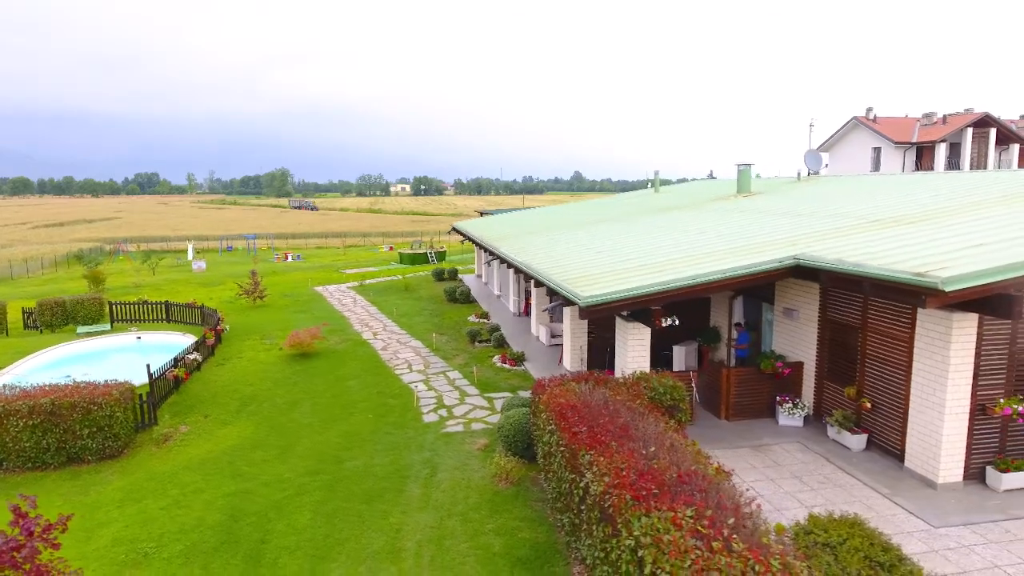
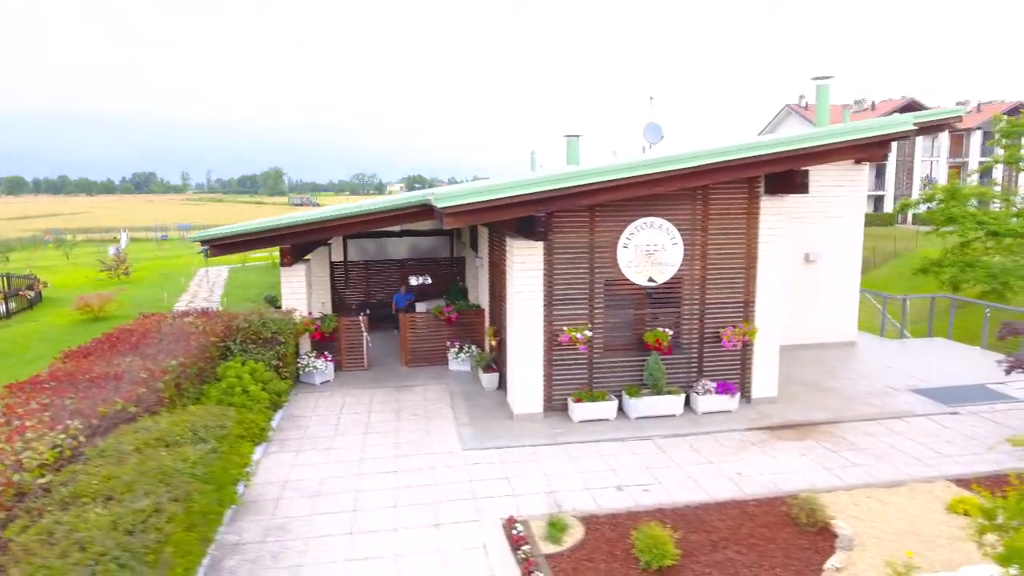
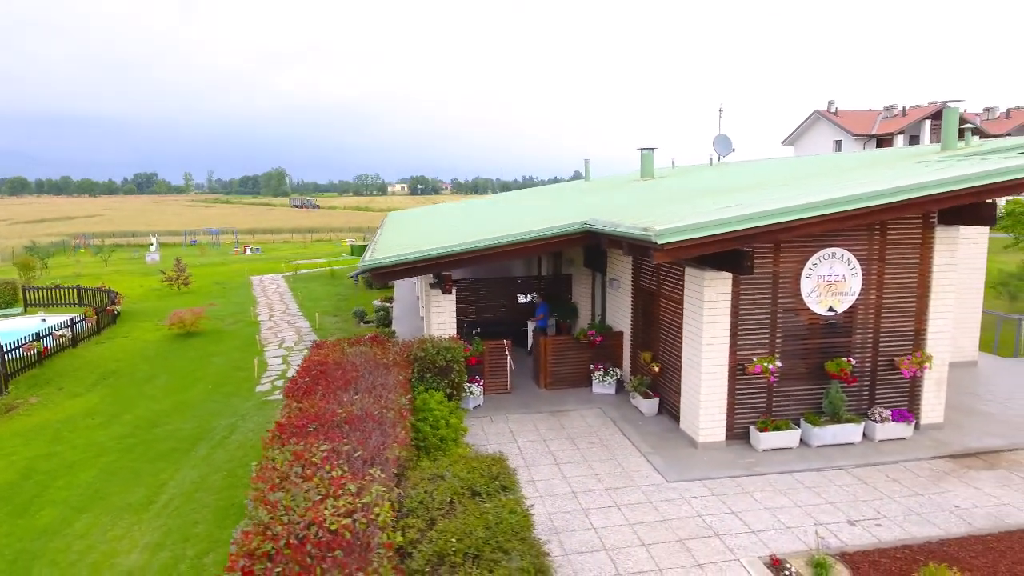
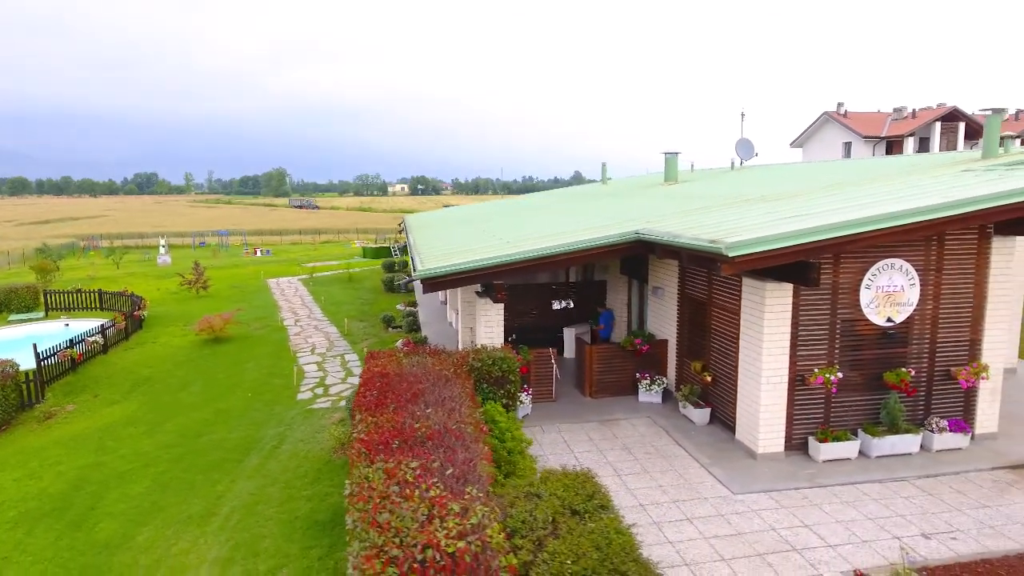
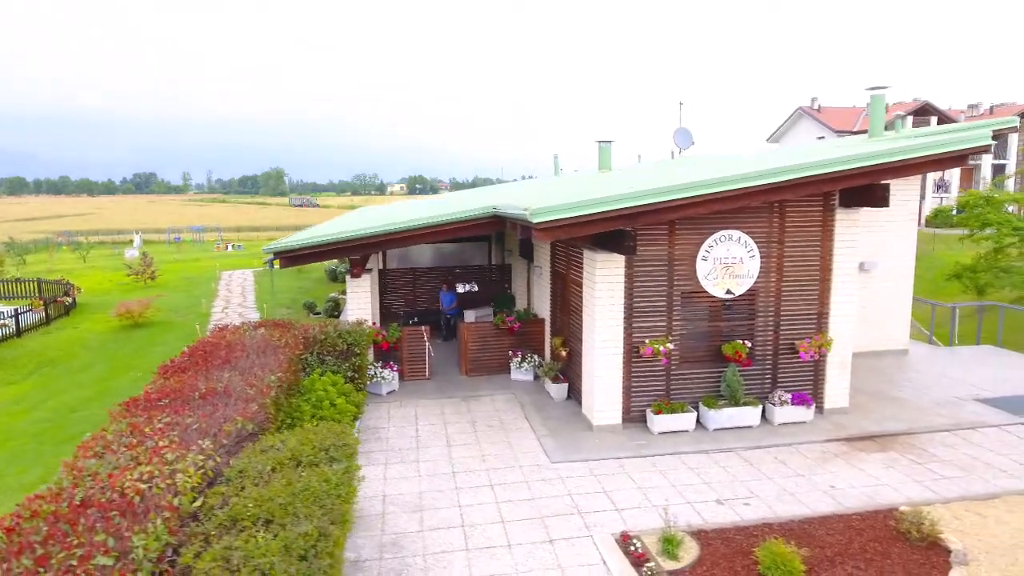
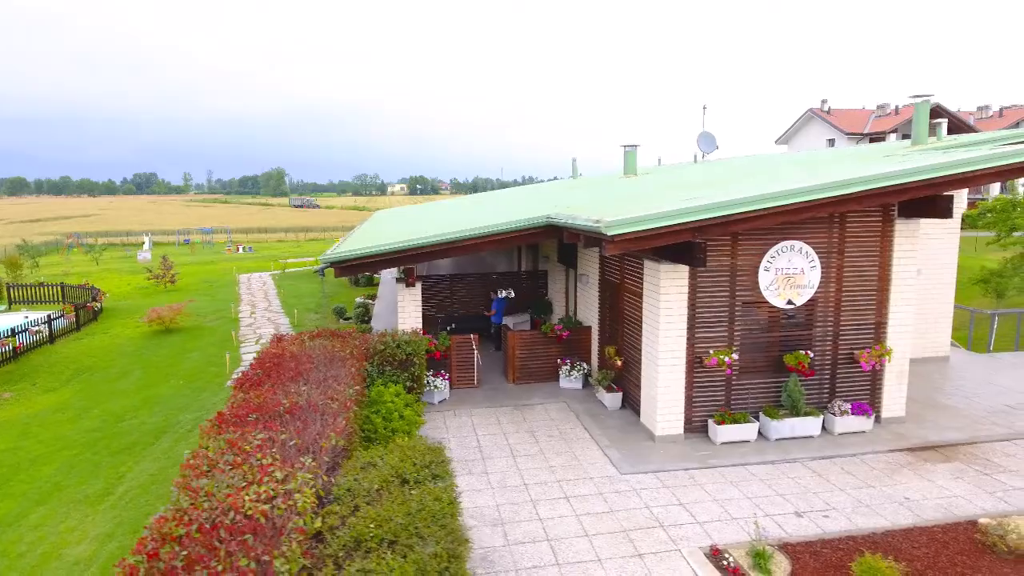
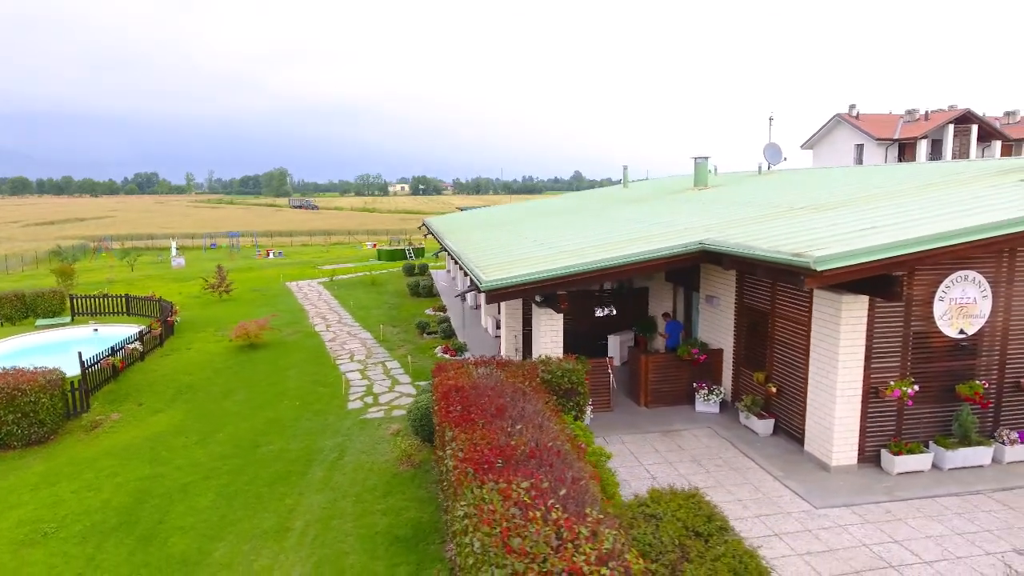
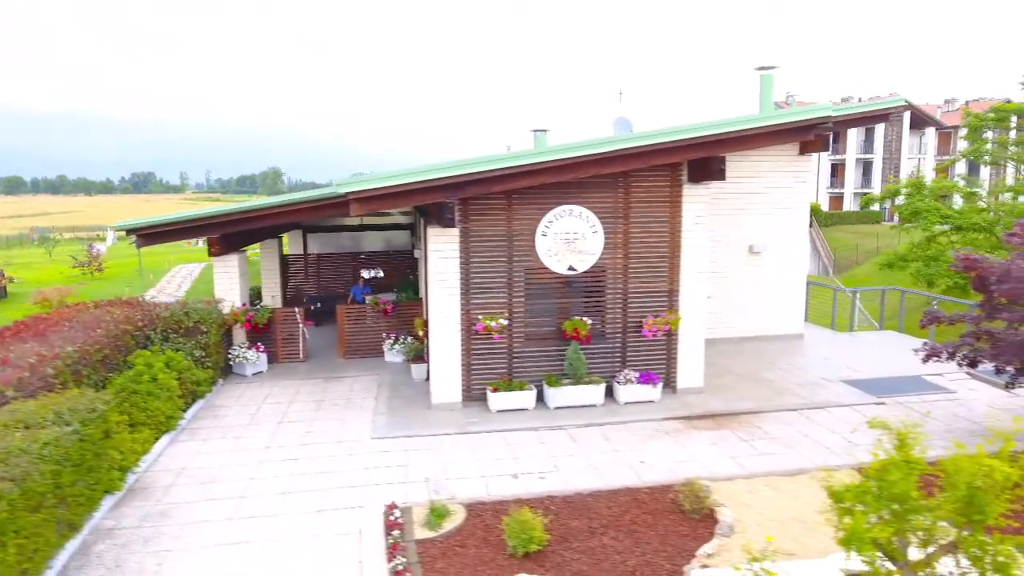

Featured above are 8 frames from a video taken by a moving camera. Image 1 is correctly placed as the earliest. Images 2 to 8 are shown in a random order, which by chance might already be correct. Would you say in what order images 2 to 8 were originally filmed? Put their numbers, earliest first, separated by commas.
7, 4, 3, 6, 5, 2, 8
